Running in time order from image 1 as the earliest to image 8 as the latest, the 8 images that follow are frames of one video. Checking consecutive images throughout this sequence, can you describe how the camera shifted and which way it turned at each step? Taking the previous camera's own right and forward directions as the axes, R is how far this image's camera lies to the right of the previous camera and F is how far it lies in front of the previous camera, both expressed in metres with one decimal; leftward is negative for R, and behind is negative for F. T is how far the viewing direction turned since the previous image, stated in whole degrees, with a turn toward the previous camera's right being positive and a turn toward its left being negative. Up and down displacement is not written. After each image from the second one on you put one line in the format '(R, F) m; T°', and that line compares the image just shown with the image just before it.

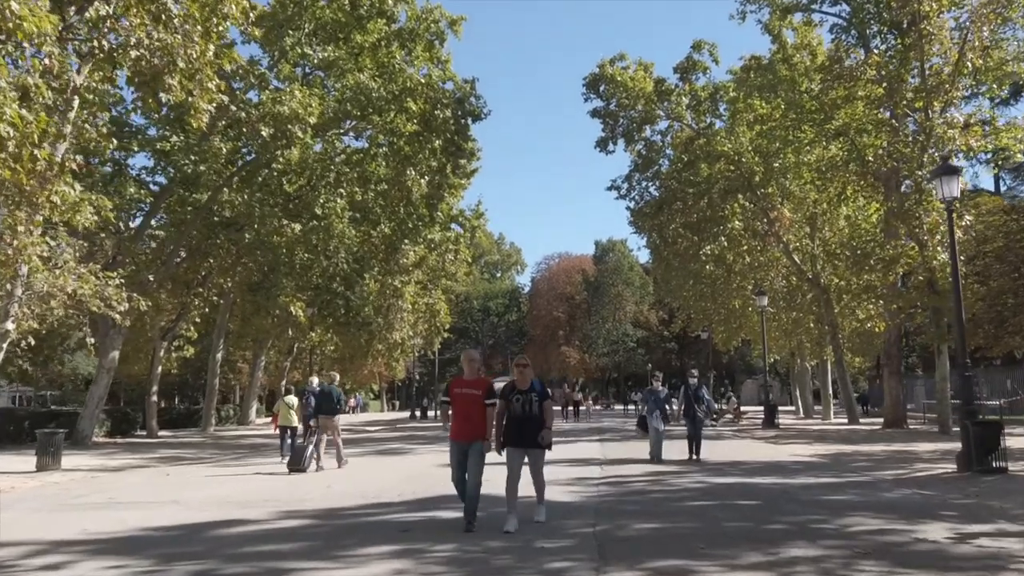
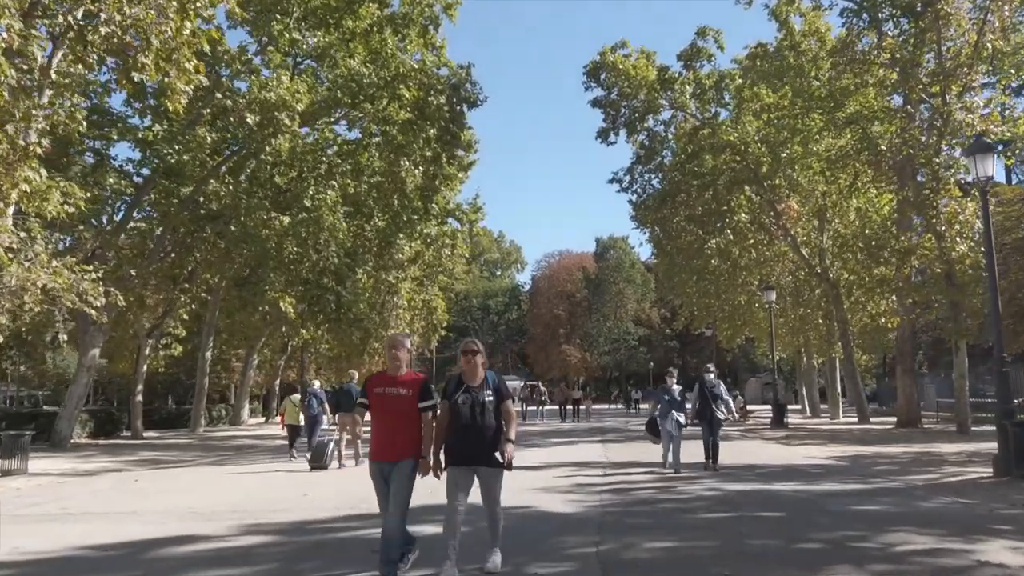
(+0.1, +1.0) m; 0°
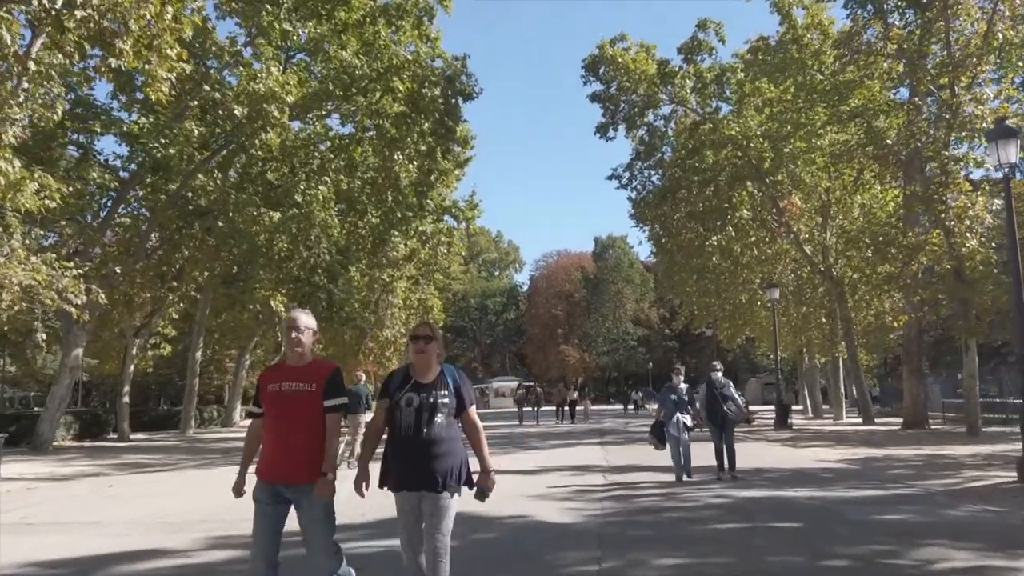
(+0.1, +0.6) m; 0°
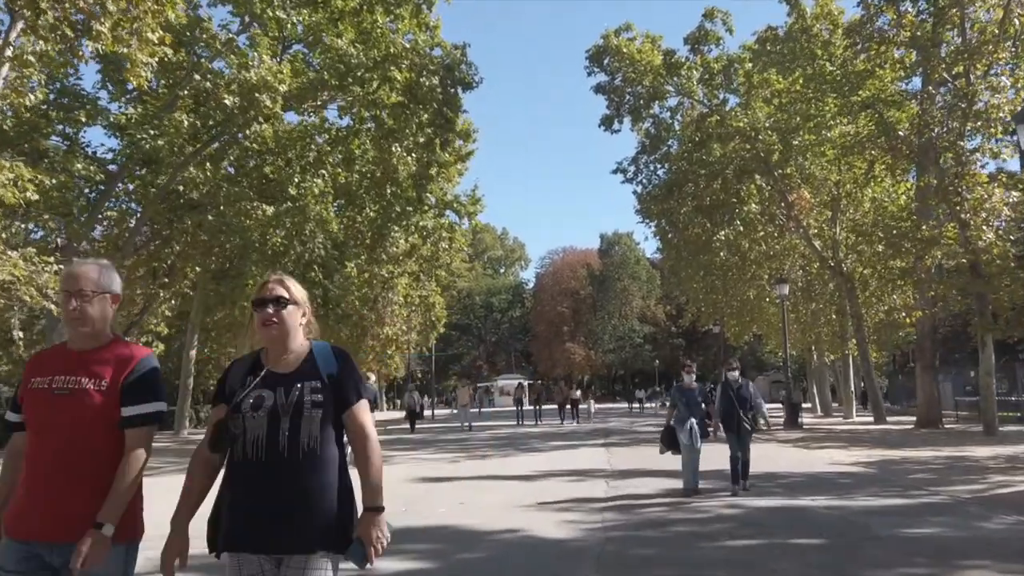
(+0.1, +0.7) m; 0°
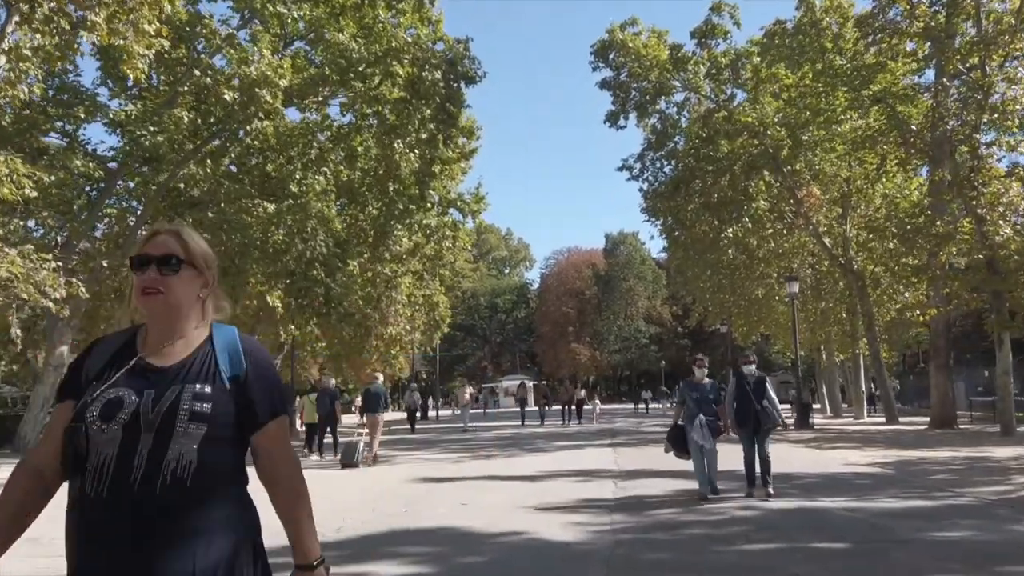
(0.0, +0.4) m; 0°
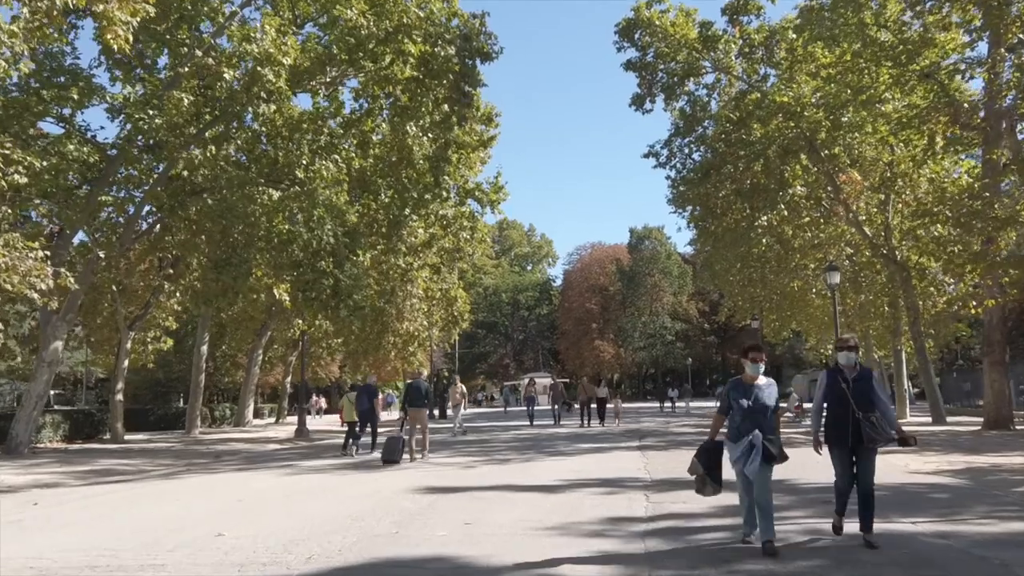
(+0.1, +1.4) m; -2°
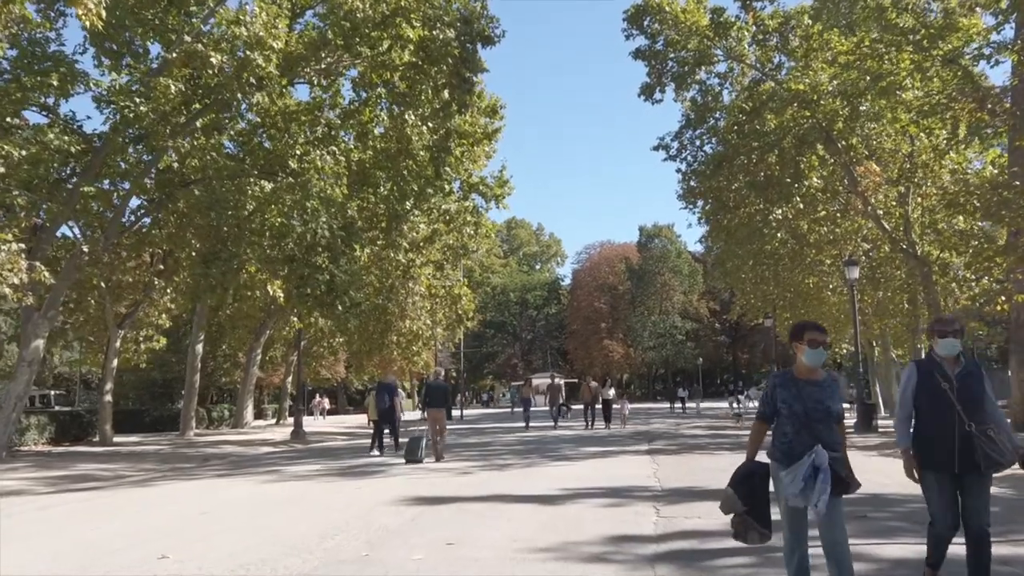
(+0.2, +0.9) m; -1°
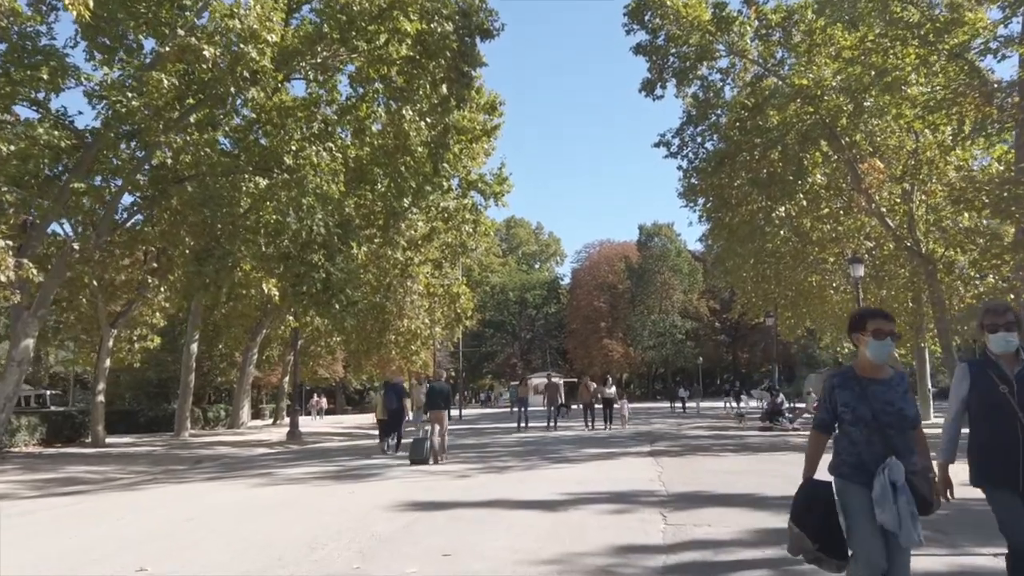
(0.0, +0.4) m; 0°
